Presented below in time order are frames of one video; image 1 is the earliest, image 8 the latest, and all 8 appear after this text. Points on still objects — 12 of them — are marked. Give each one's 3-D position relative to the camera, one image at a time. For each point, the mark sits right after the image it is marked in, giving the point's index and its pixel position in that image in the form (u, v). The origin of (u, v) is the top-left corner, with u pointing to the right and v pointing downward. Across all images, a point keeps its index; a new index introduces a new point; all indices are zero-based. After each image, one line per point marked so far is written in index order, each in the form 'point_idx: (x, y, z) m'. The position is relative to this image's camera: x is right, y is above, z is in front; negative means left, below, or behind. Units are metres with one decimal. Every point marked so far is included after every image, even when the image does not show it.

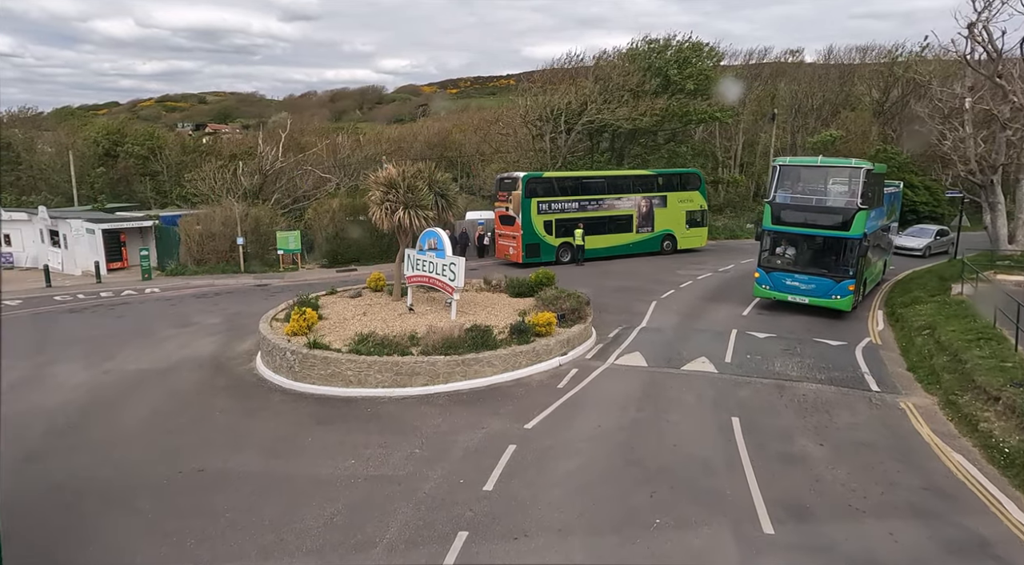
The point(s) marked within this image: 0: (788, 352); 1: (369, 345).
0: (+5.5, -1.4, +12.2) m
1: (-2.8, -1.2, +11.9) m
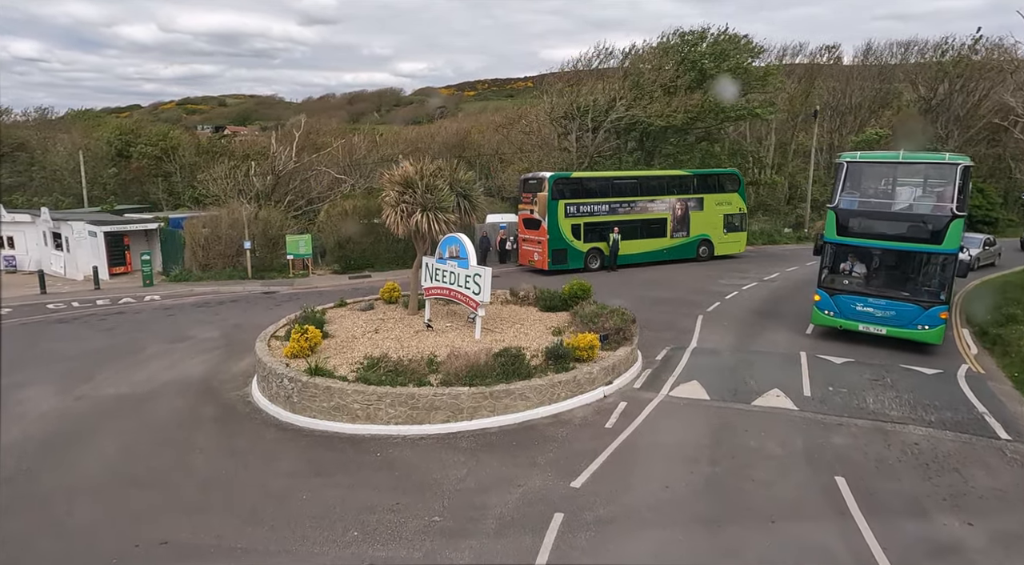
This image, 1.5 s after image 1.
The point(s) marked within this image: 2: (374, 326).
0: (+6.1, -1.7, +10.2) m
1: (-2.2, -1.5, +10.1) m
2: (-3.0, -1.0, +13.3) m
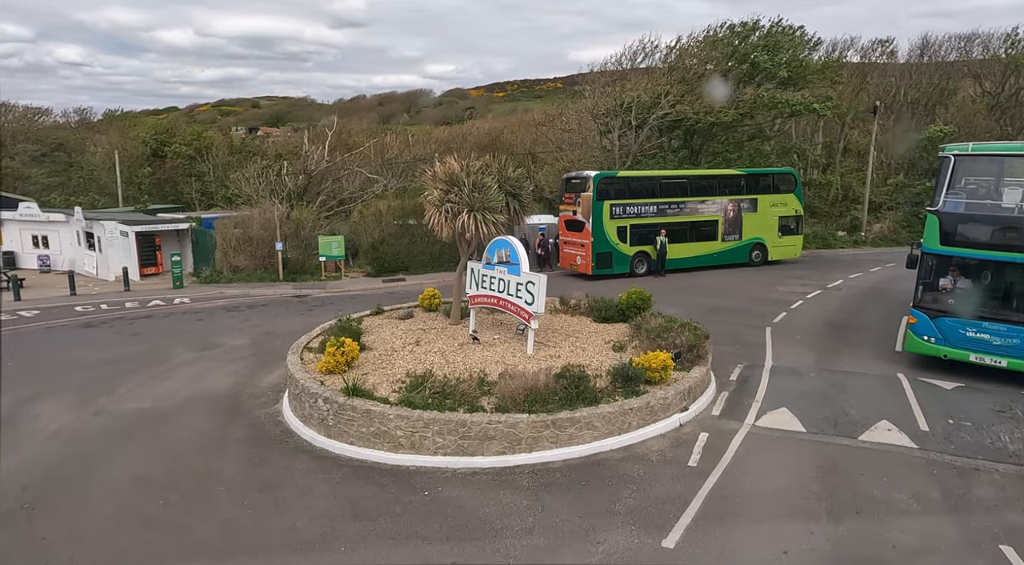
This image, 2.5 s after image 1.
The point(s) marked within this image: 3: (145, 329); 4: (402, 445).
0: (+7.0, -1.9, +8.6) m
1: (-1.3, -1.6, +8.9) m
2: (-1.9, -1.1, +12.1) m
3: (-10.3, -1.3, +17.2) m
4: (-1.5, -2.2, +8.4) m
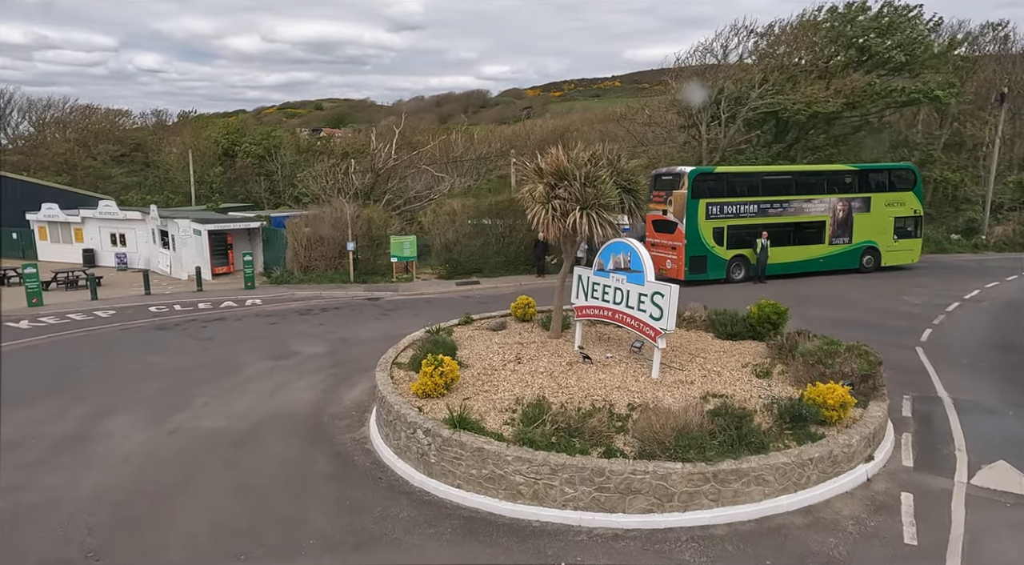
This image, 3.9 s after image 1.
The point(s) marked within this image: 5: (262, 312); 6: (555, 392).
0: (+8.6, -2.2, +6.4) m
1: (+0.4, -1.8, +7.4) m
2: (+0.1, -1.3, +10.6) m
3: (-7.9, -1.3, +16.4) m
4: (+0.1, -2.4, +6.9) m
5: (-7.8, -0.9, +19.1) m
6: (+0.6, -1.6, +8.8) m
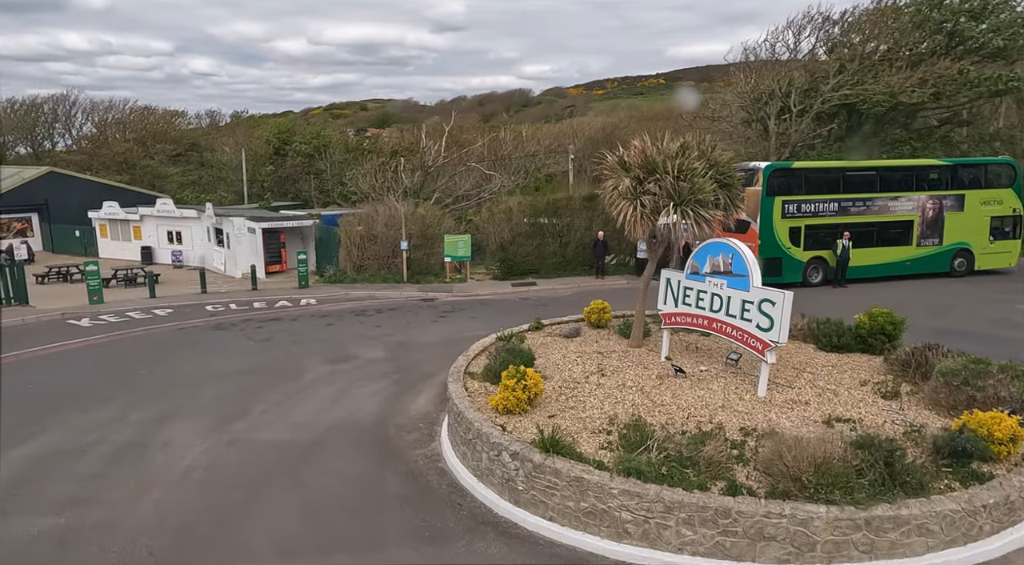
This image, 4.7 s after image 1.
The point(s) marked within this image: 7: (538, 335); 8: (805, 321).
0: (+9.6, -2.3, +4.9) m
1: (+1.5, -1.8, +6.4) m
2: (+1.4, -1.3, +9.7) m
3: (-6.2, -1.3, +15.9) m
4: (+1.1, -2.5, +6.0) m
5: (-6.0, -0.9, +18.7) m
6: (+1.8, -1.6, +7.9) m
7: (+0.5, -1.0, +11.3) m
8: (+5.2, -0.7, +10.9) m
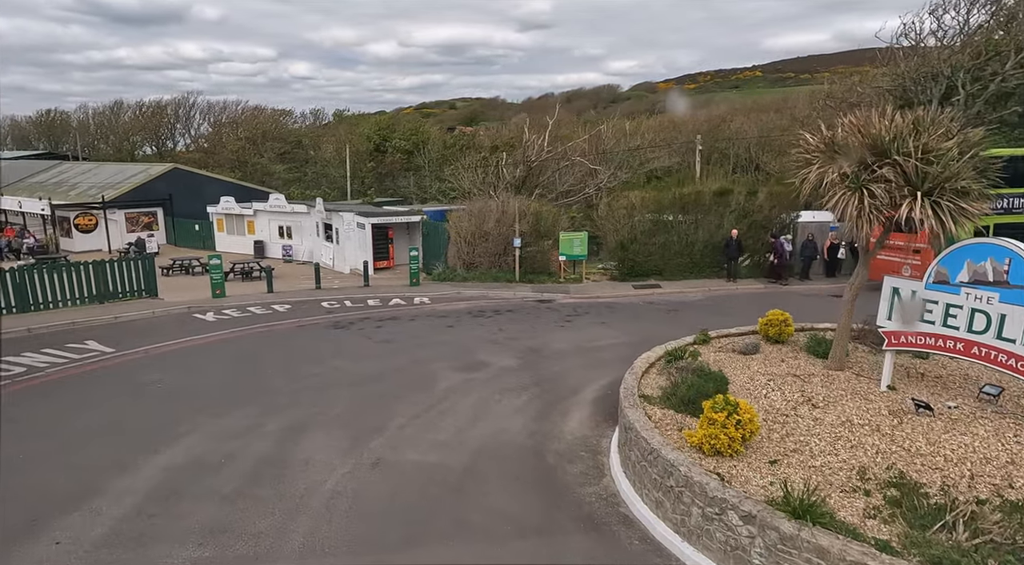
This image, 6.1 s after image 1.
0: (+11.3, -2.6, +2.1) m
1: (+3.4, -2.0, +4.7) m
2: (+3.8, -1.4, +7.9) m
3: (-2.9, -1.3, +15.1) m
4: (+3.0, -2.6, +4.3) m
5: (-2.3, -0.9, +17.8) m
6: (+3.9, -1.8, +6.0) m
7: (+3.1, -1.1, +9.6) m
8: (+7.8, -0.9, +8.6) m
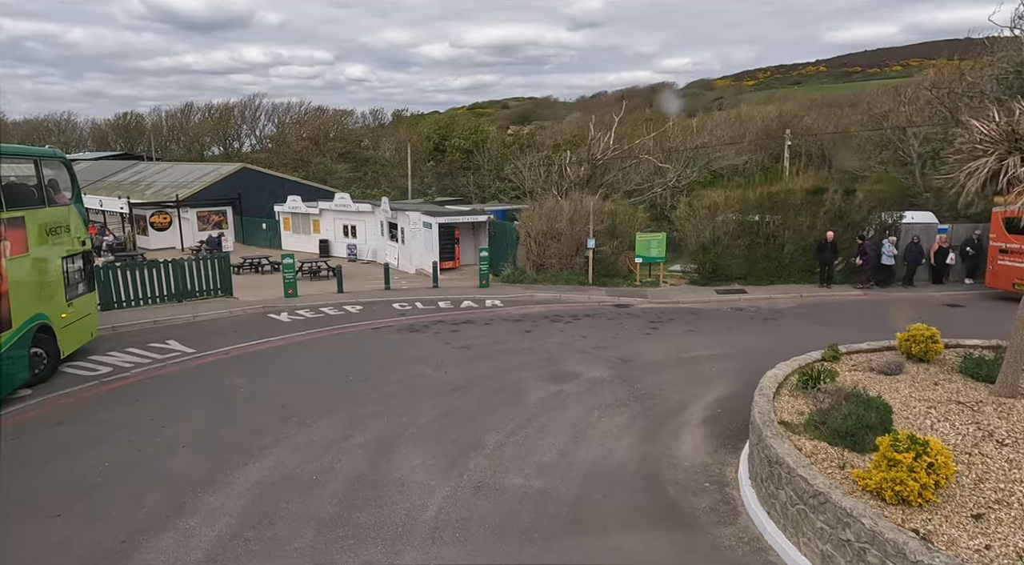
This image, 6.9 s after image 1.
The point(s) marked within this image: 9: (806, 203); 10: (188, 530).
0: (+12.2, -2.8, +0.3) m
1: (+4.5, -2.1, +3.5) m
2: (+5.2, -1.6, +6.7) m
3: (-0.9, -1.3, +14.4) m
4: (+4.1, -2.7, +3.2) m
5: (-0.1, -0.9, +17.1) m
6: (+5.2, -1.9, +4.8) m
7: (+4.6, -1.2, +8.5) m
8: (+9.2, -1.1, +7.1) m
9: (+9.6, +2.6, +19.8) m
10: (-3.5, -2.7, +6.6) m
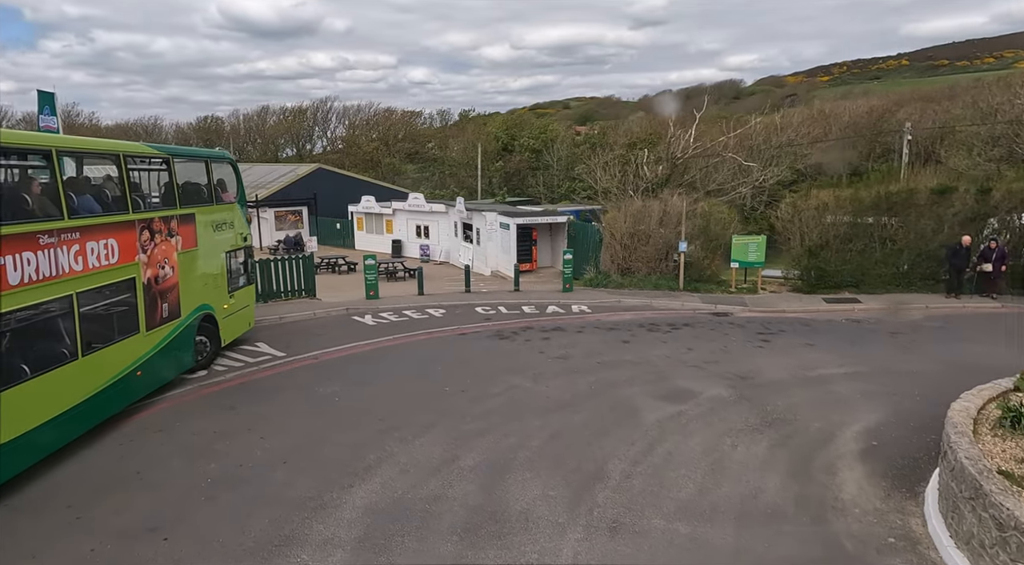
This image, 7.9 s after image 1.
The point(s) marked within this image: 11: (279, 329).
0: (+13.0, -3.1, -1.8) m
1: (+5.7, -2.3, +2.1) m
2: (+6.6, -1.8, +5.2) m
3: (+1.3, -1.5, +13.4) m
4: (+5.2, -2.9, +1.8) m
5: (+2.3, -1.1, +16.0) m
6: (+6.4, -2.1, +3.3) m
7: (+6.3, -1.4, +7.0) m
8: (+10.7, -1.3, +5.2) m
9: (+12.3, +2.3, +17.9) m
10: (-2.1, -2.7, +5.9) m
11: (-5.8, -1.1, +15.0) m
